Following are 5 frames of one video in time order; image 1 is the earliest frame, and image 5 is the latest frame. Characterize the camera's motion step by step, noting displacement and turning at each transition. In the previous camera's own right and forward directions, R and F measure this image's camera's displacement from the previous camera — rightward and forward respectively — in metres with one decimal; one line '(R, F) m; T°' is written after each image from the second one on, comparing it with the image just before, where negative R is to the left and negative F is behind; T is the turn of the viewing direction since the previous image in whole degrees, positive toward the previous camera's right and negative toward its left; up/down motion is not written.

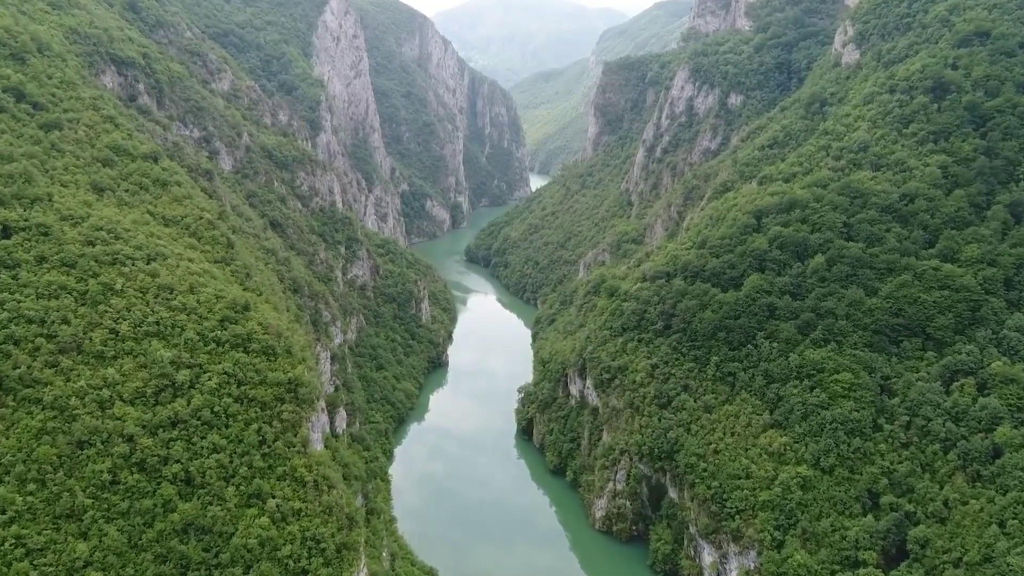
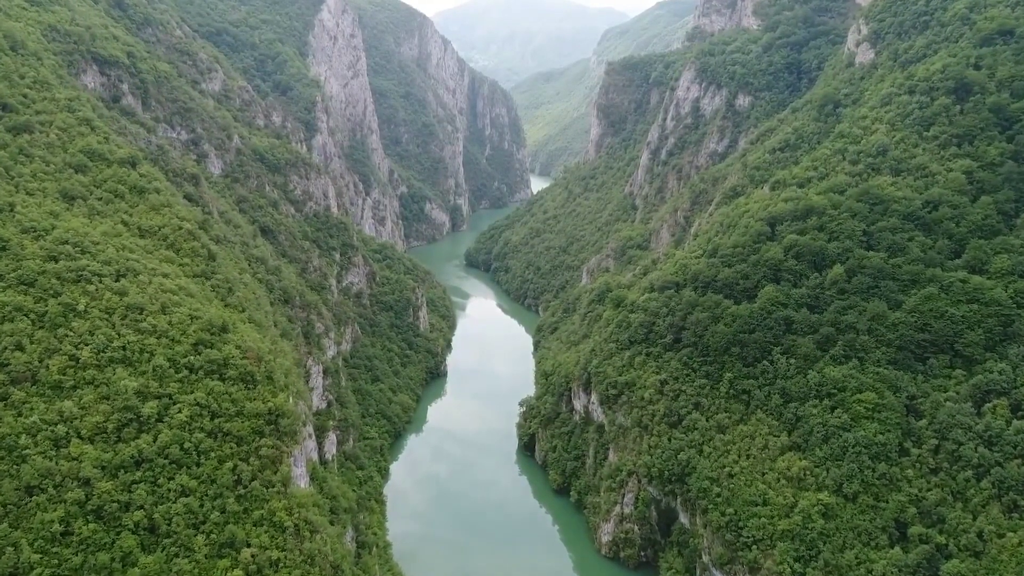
(-0.1, +2.0) m; 0°
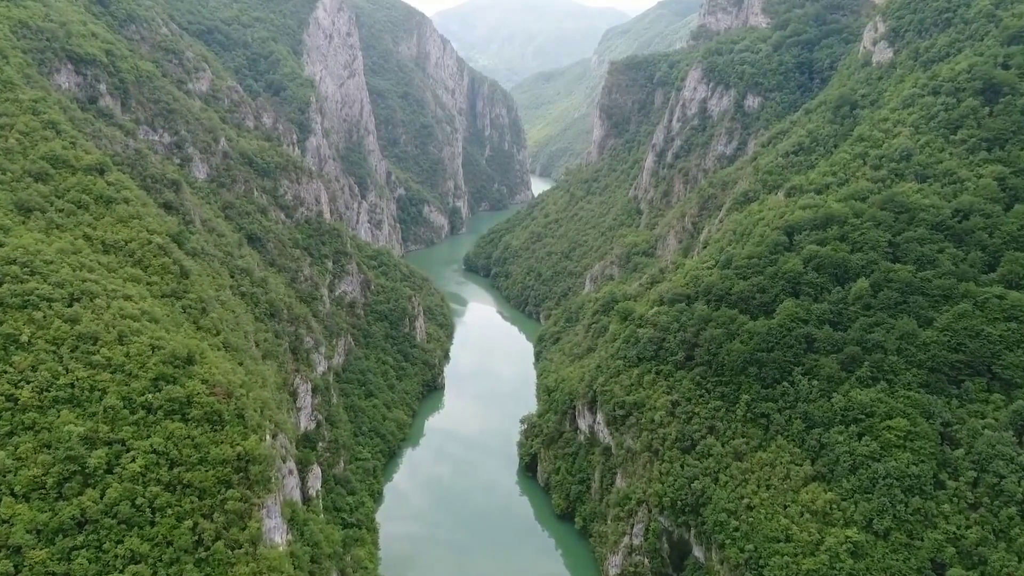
(-0.1, +2.3) m; 0°
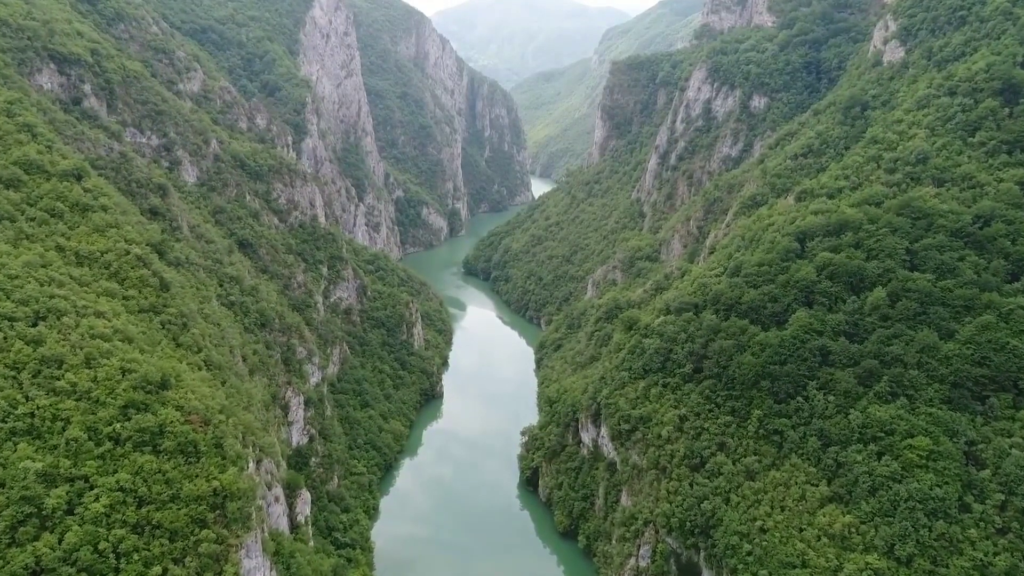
(0.0, +1.5) m; 0°
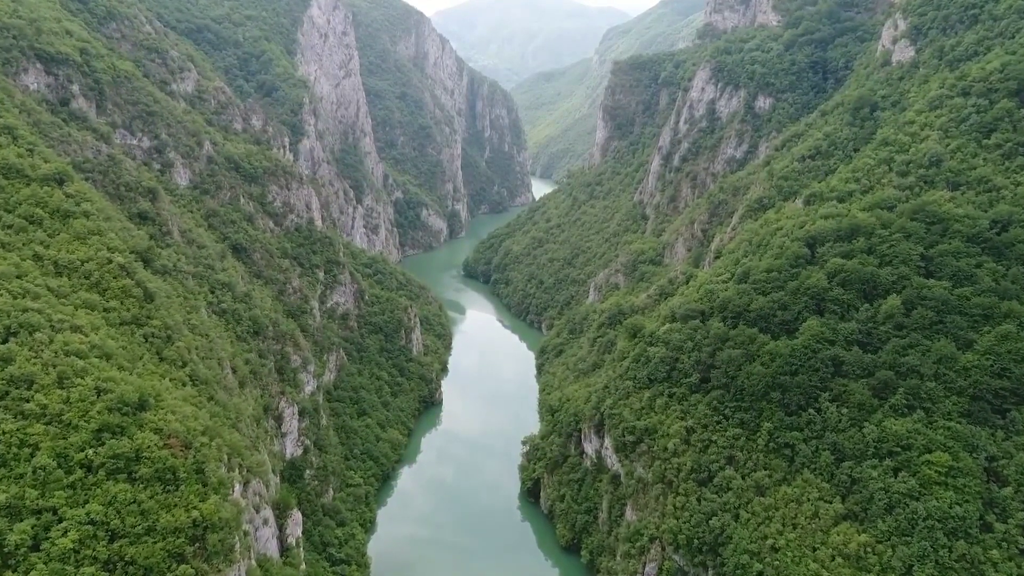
(0.0, +1.1) m; 0°
